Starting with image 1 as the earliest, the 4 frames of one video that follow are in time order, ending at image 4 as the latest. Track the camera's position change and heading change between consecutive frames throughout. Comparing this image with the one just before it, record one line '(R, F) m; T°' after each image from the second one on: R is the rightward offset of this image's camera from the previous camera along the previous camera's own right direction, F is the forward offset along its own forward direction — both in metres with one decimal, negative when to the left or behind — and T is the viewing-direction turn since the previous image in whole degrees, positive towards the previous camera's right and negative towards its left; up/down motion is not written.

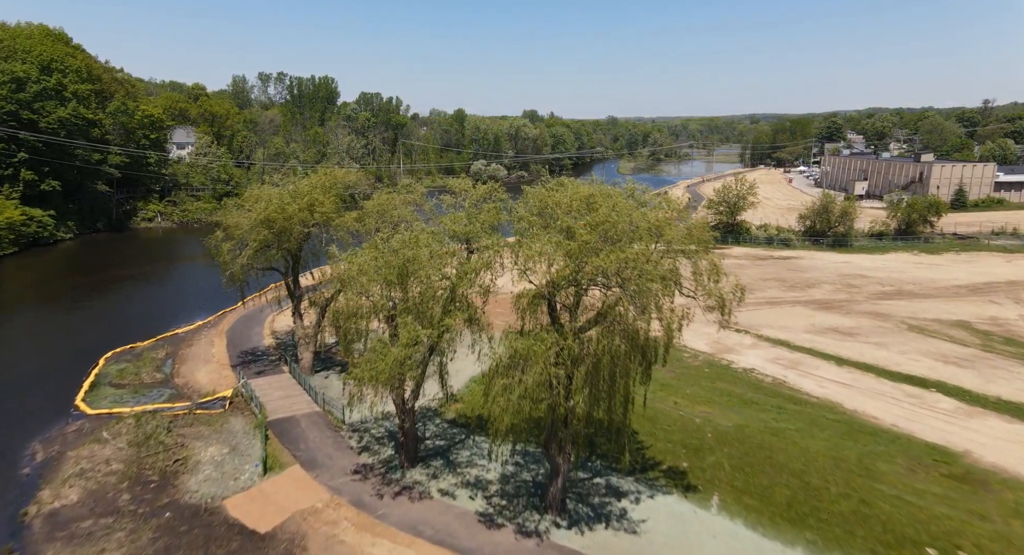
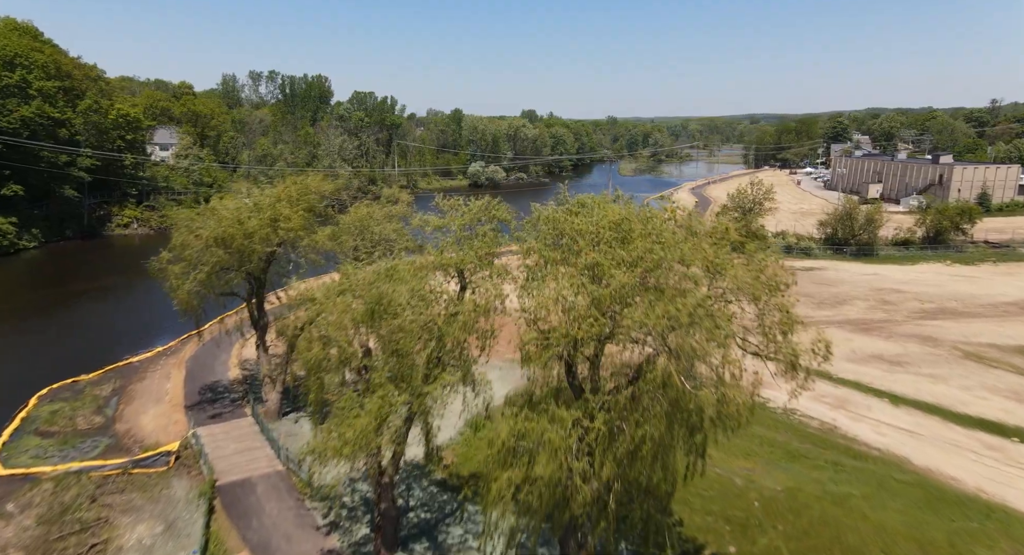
(-0.1, +3.5) m; 0°
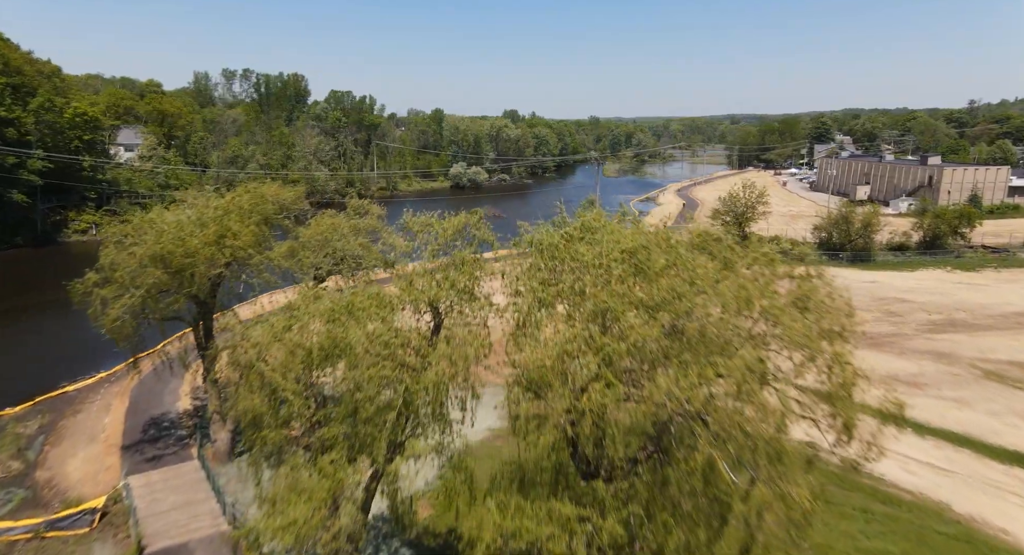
(0.0, +2.3) m; +2°
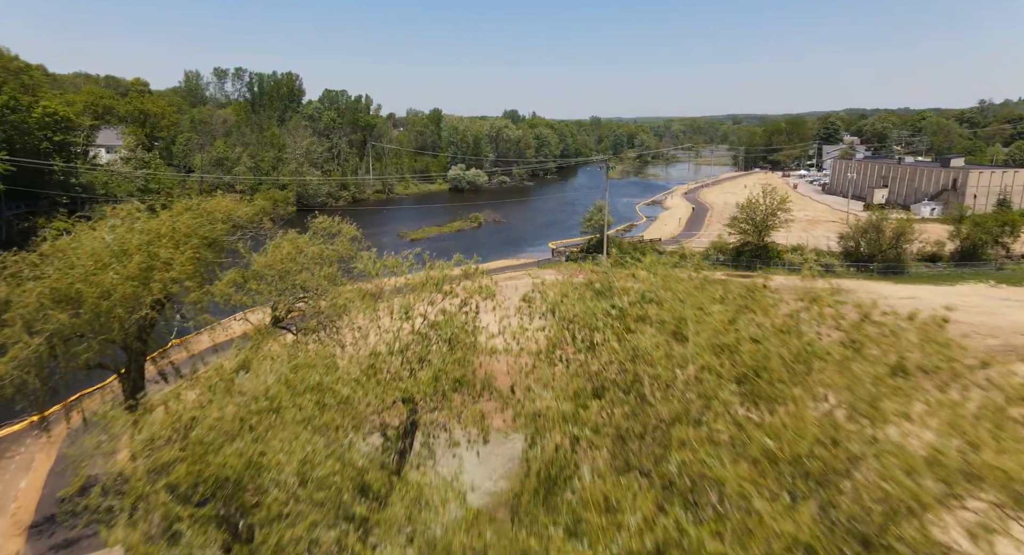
(-0.1, +3.5) m; 0°
